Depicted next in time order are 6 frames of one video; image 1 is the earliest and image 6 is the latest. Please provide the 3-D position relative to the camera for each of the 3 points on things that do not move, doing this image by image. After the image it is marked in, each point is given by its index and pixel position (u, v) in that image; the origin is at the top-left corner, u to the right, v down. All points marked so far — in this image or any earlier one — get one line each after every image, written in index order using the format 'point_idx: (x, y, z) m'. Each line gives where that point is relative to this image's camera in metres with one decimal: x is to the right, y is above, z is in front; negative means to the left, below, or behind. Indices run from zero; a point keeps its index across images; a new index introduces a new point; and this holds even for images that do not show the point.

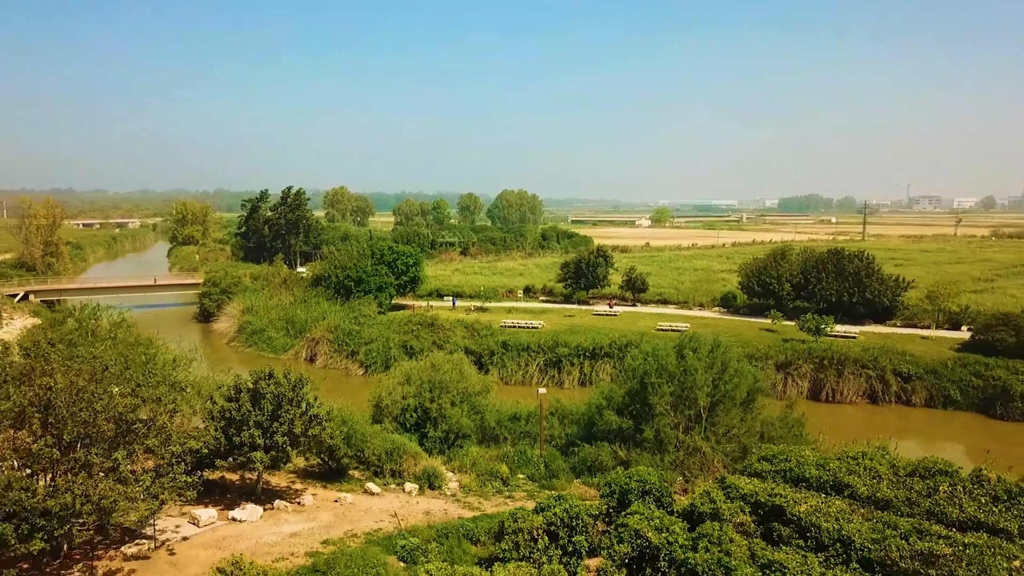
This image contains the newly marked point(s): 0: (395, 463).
0: (-1.9, -2.8, +13.2) m
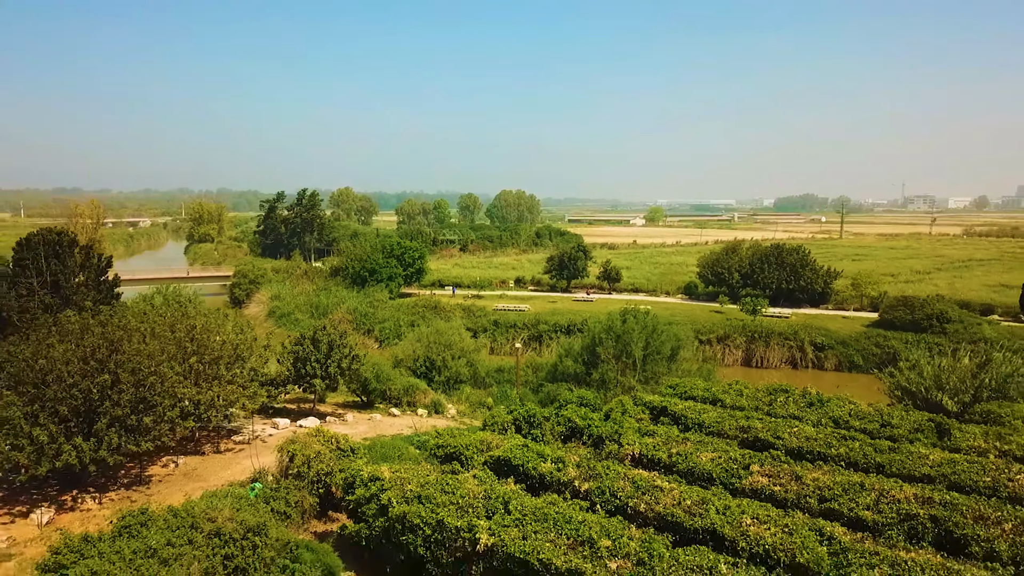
0: (-2.3, -2.4, +18.0) m
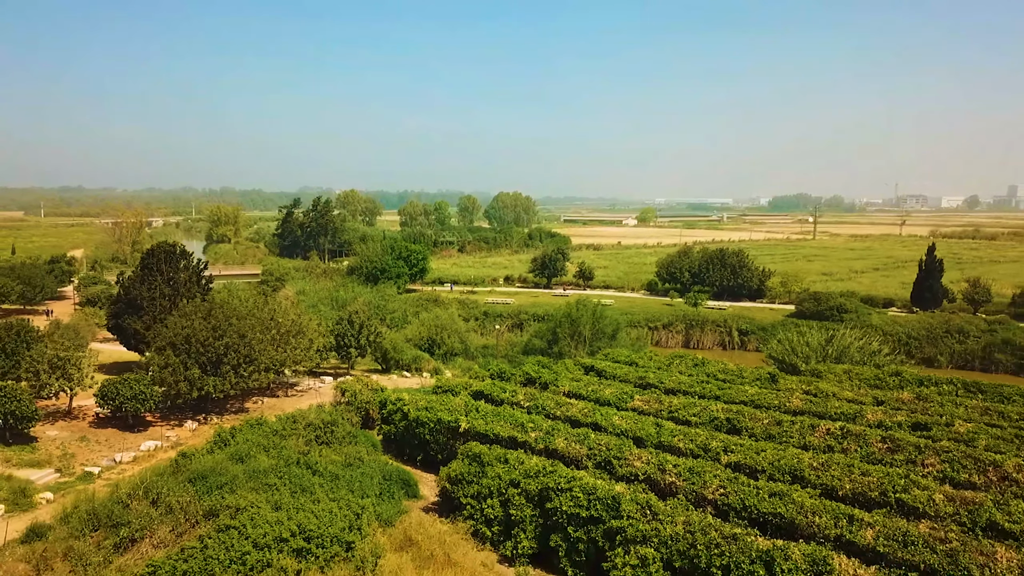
0: (-2.9, -2.3, +24.4) m
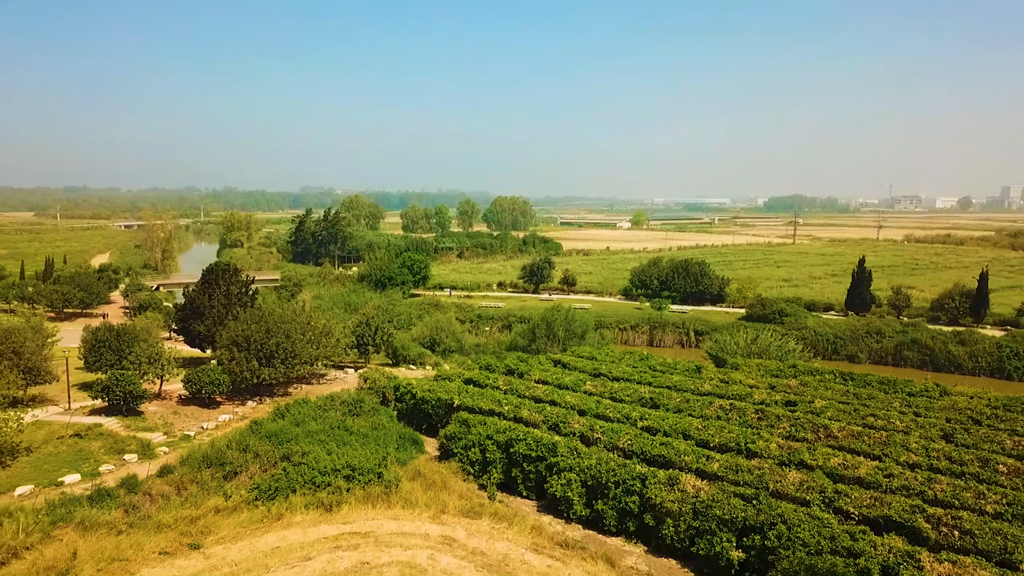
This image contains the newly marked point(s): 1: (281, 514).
0: (-3.4, -2.6, +29.8) m
1: (-4.2, -4.1, +14.6) m
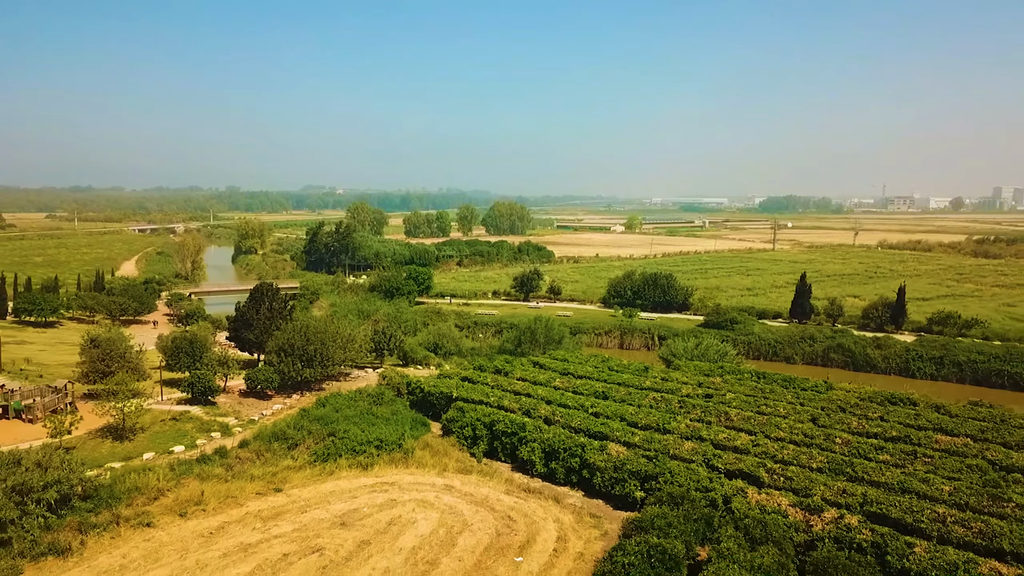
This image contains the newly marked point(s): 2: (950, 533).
0: (-3.8, -3.2, +36.3) m
1: (-4.7, -4.8, +21.1) m
2: (+8.5, -4.8, +15.7) m
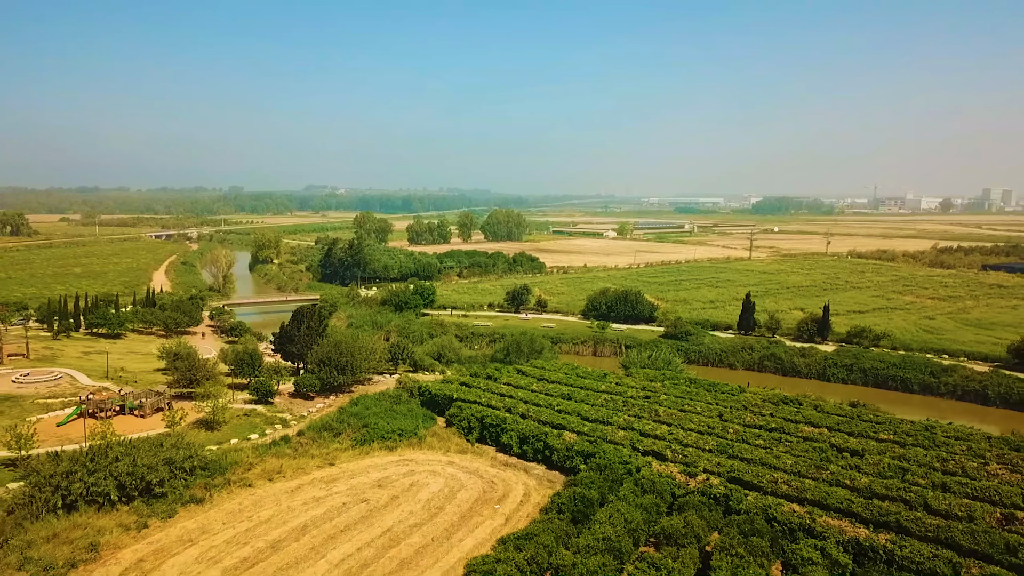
0: (-4.4, -4.4, +44.8) m
1: (-5.3, -6.0, +29.5) m
2: (+7.9, -6.0, +24.2) m
